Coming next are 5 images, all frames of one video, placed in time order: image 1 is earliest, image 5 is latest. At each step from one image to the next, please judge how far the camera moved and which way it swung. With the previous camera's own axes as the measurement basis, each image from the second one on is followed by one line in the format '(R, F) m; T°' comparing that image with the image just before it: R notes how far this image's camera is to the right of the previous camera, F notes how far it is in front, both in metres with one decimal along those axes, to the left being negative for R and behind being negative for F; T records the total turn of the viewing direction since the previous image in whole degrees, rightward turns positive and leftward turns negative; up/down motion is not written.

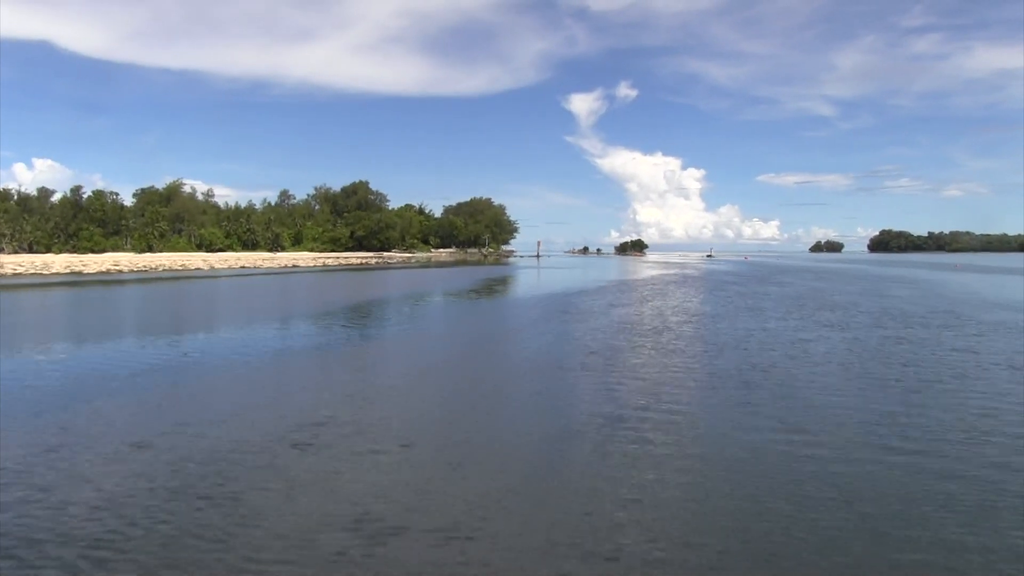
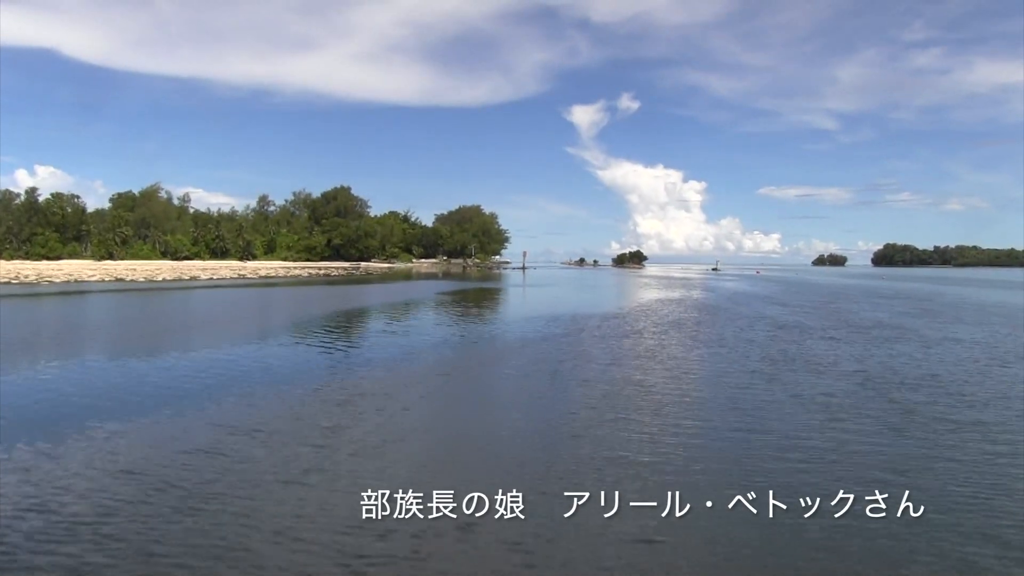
(+0.4, +2.1) m; 0°
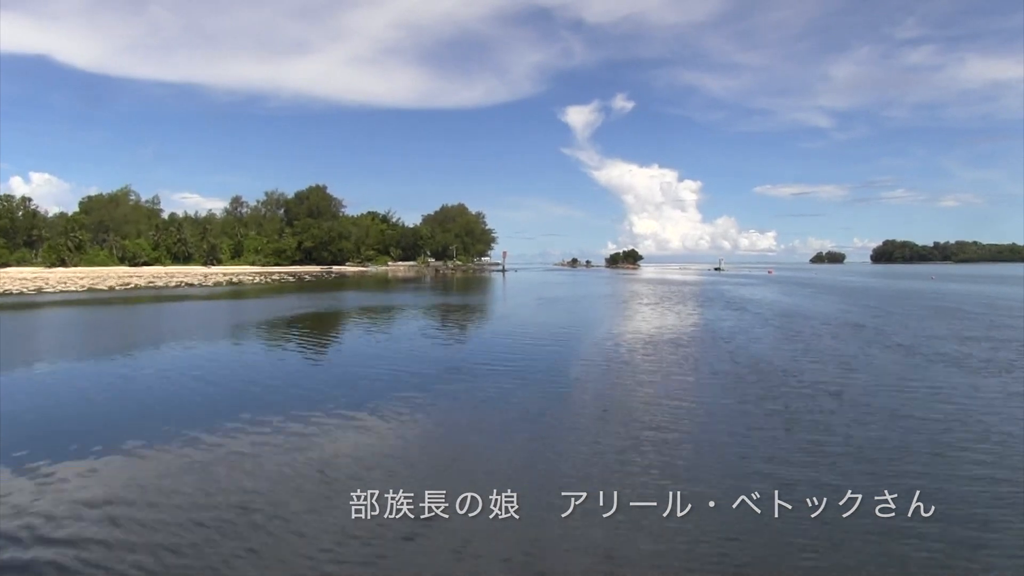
(+0.4, +1.9) m; 0°
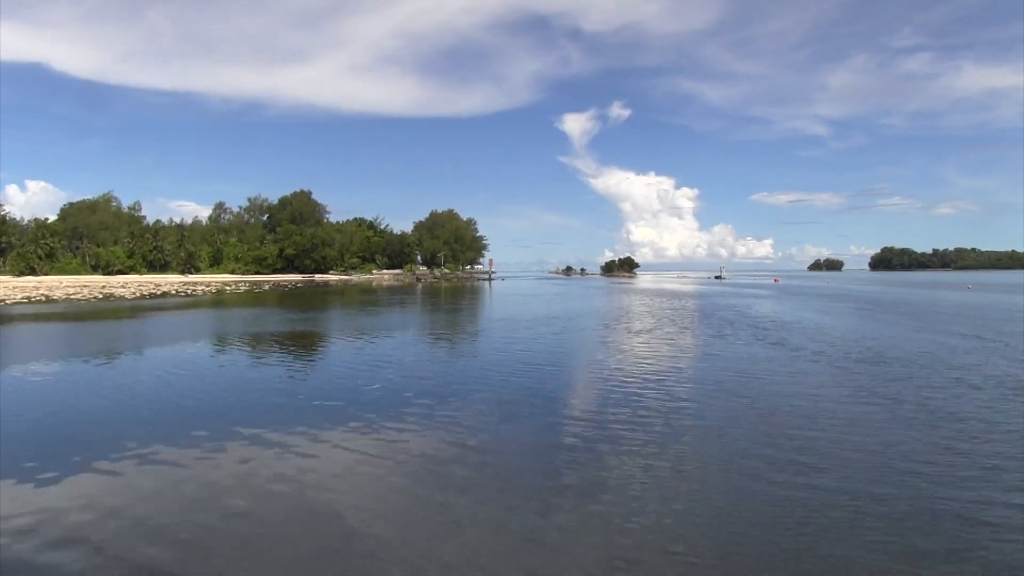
(+0.2, +1.0) m; 0°
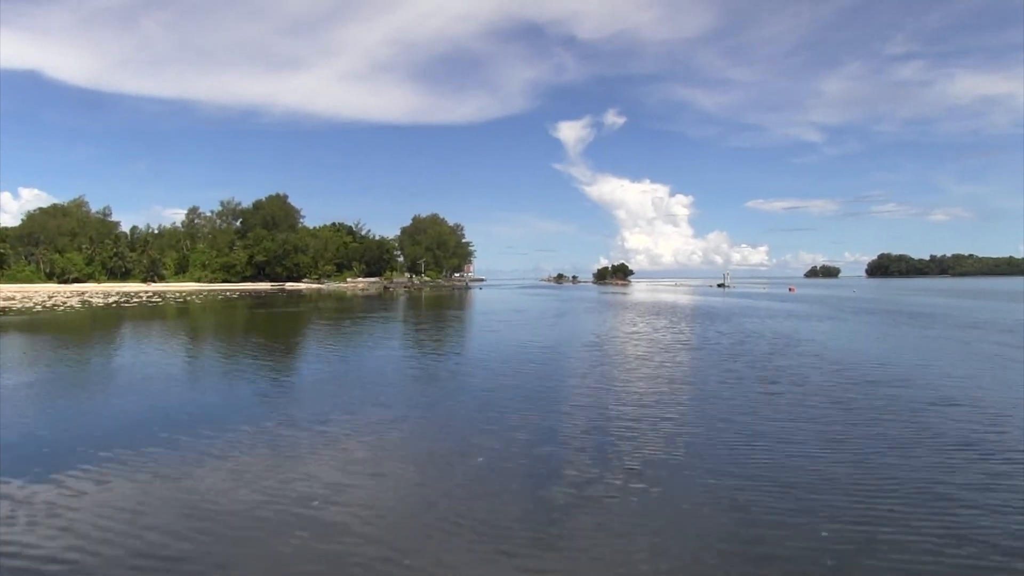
(+0.3, +1.5) m; 0°
